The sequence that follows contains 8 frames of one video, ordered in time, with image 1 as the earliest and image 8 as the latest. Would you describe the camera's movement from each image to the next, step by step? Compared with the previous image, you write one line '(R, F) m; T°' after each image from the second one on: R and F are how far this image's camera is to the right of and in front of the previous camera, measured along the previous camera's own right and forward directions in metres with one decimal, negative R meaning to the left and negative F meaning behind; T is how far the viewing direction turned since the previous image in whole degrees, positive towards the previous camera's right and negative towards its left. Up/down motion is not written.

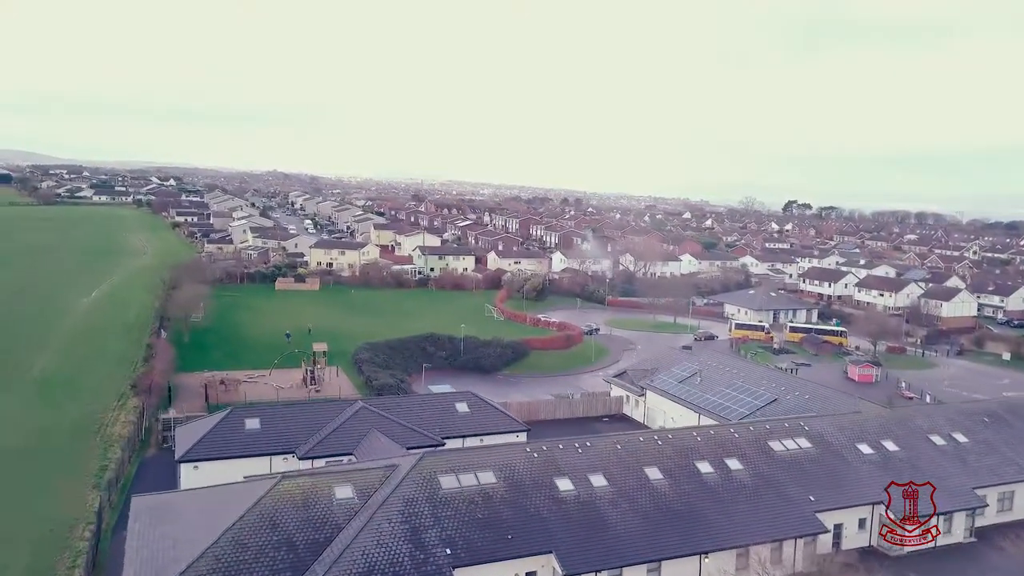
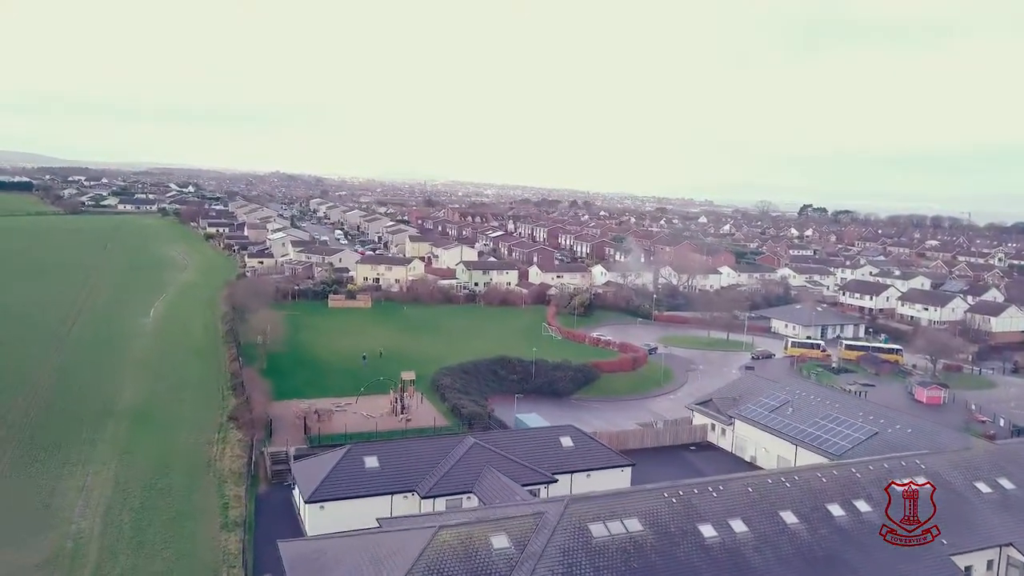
(-1.4, -0.1) m; 0°
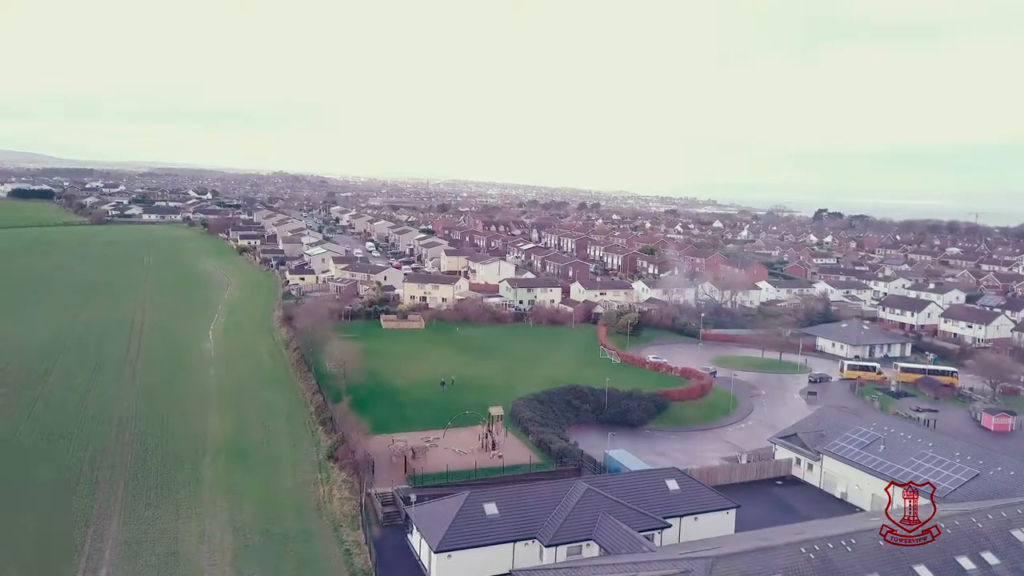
(-1.4, -0.1) m; 0°
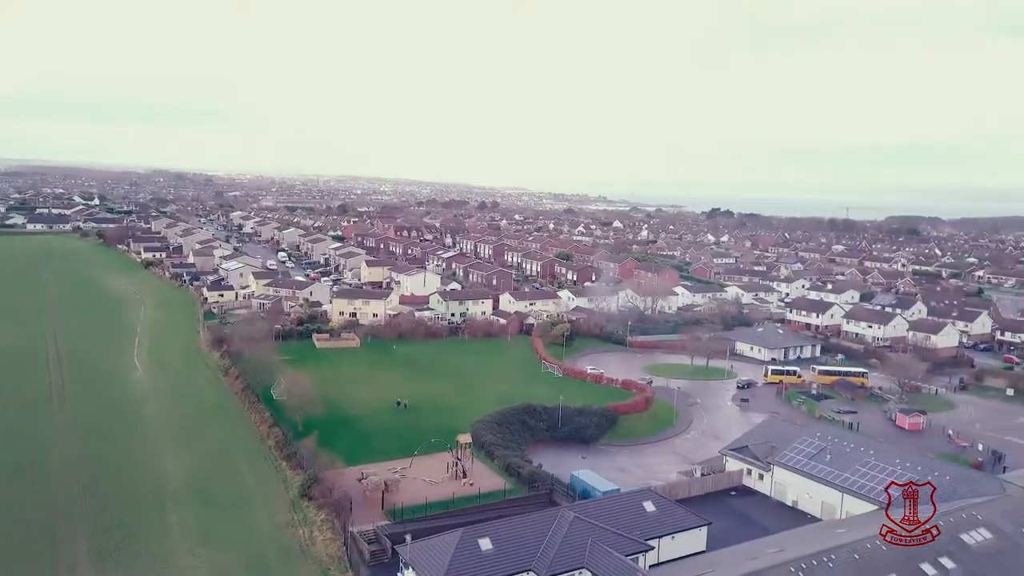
(-1.2, -0.1) m; +8°
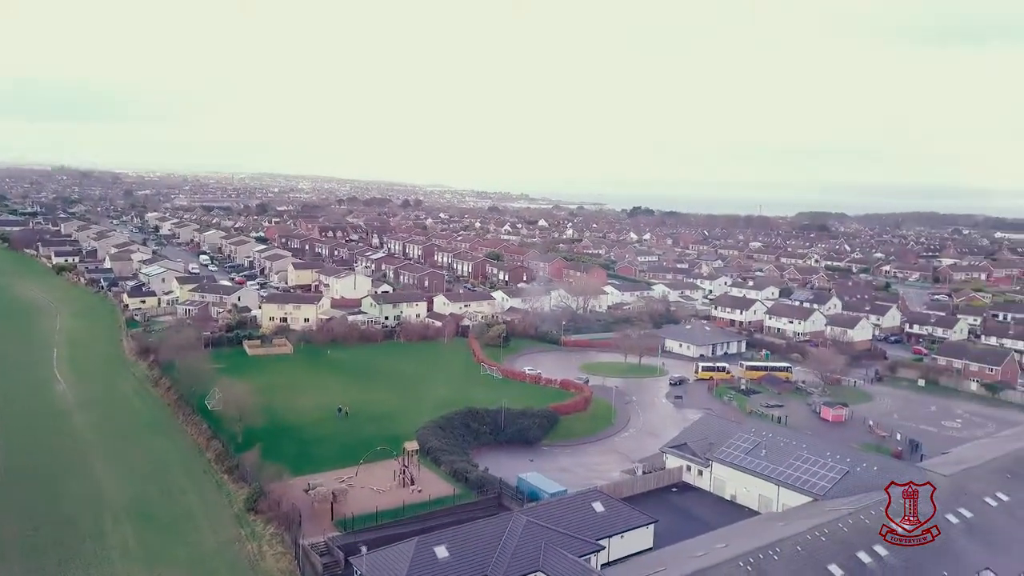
(-0.4, -0.1) m; +6°
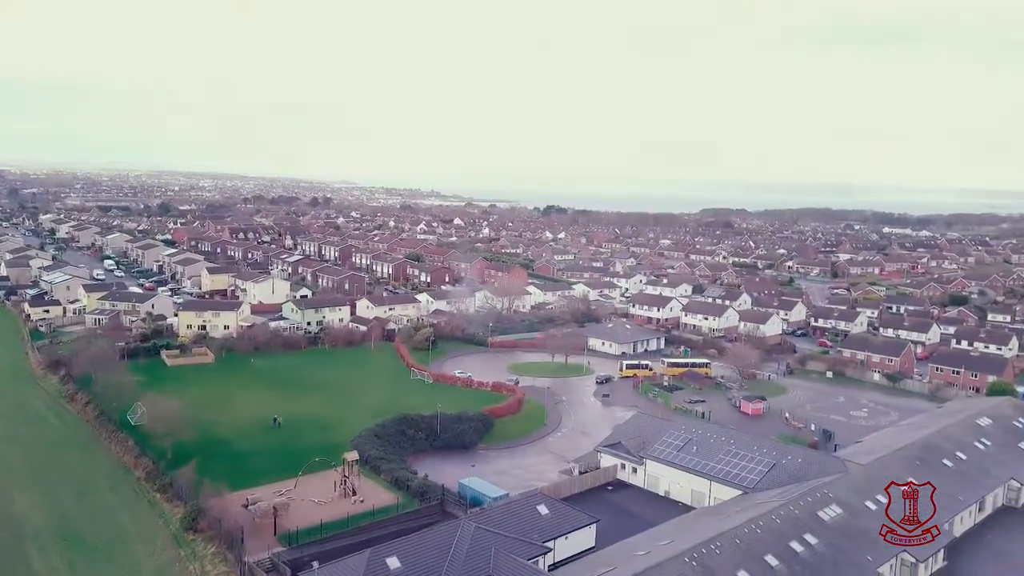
(-0.5, -0.1) m; +6°
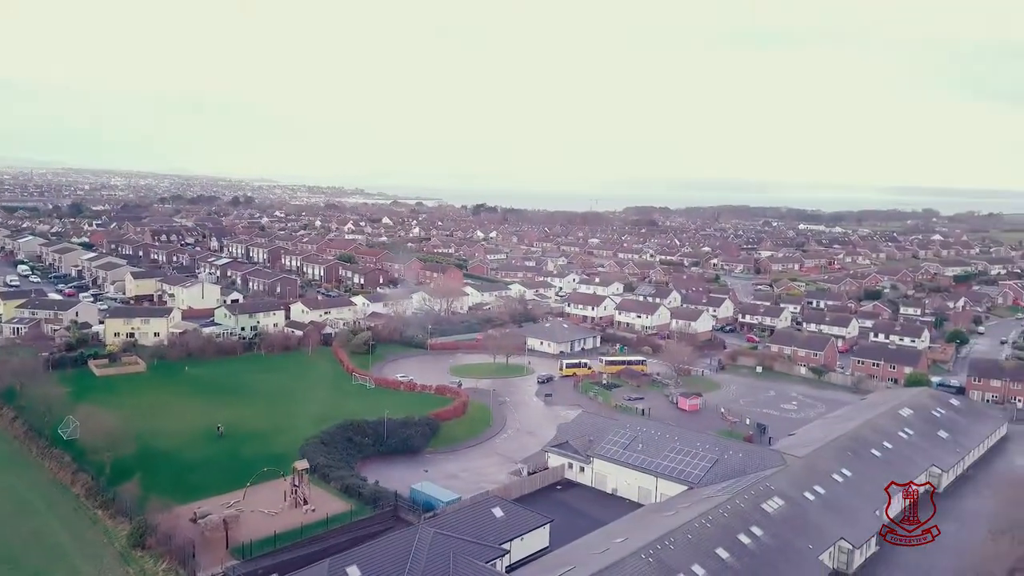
(-0.4, -0.1) m; +5°
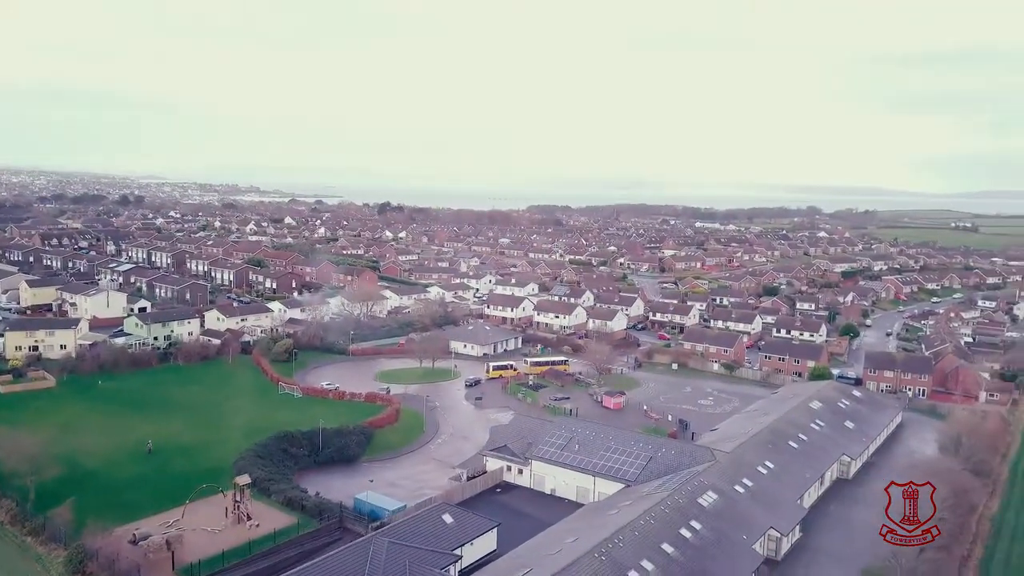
(-0.7, -0.2) m; +7°
